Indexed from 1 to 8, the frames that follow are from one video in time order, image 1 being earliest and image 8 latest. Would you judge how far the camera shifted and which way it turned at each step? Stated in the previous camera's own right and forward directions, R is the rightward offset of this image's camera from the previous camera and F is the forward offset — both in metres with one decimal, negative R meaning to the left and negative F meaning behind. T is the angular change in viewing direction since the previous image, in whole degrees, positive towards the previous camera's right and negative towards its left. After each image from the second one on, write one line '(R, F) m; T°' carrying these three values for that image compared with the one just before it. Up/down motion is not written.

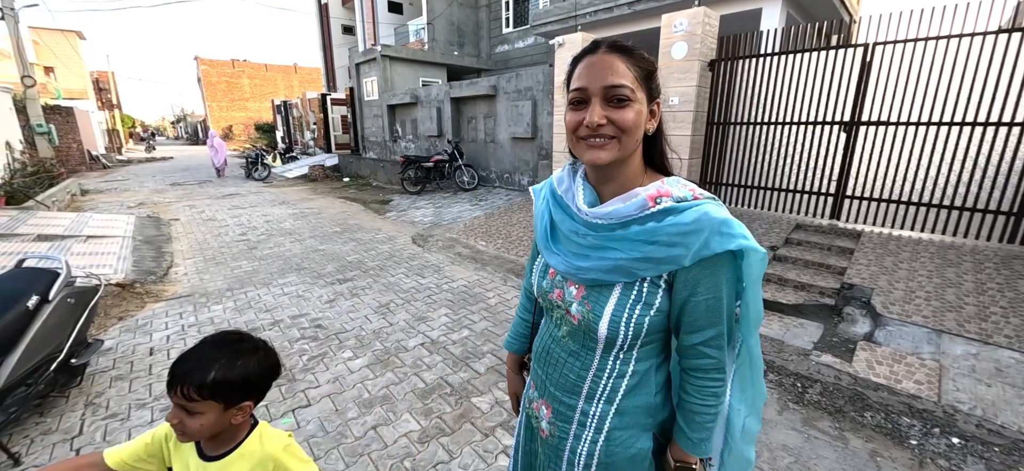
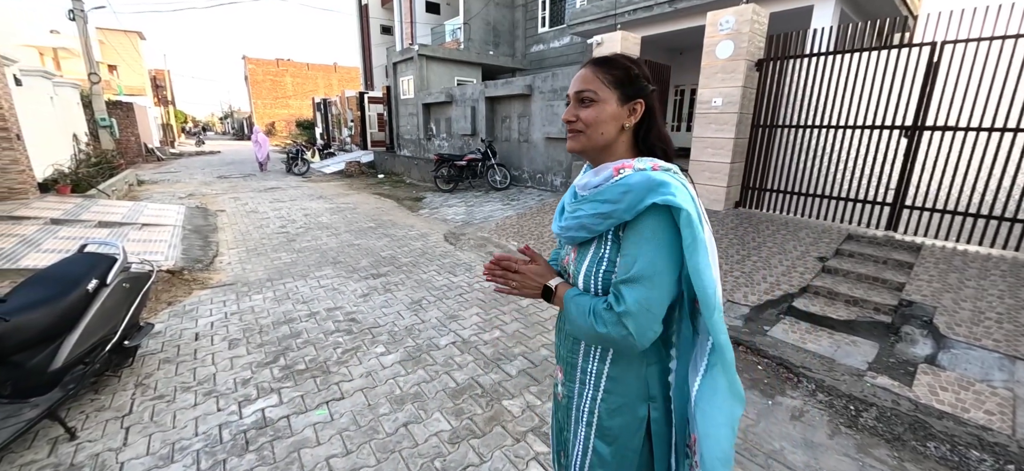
(-0.1, 0.0) m; -4°
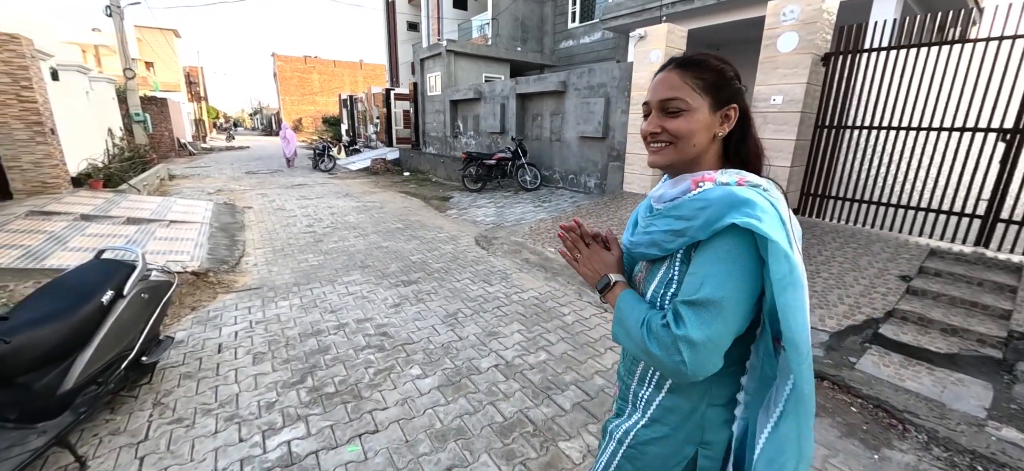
(-0.2, +0.3) m; -3°
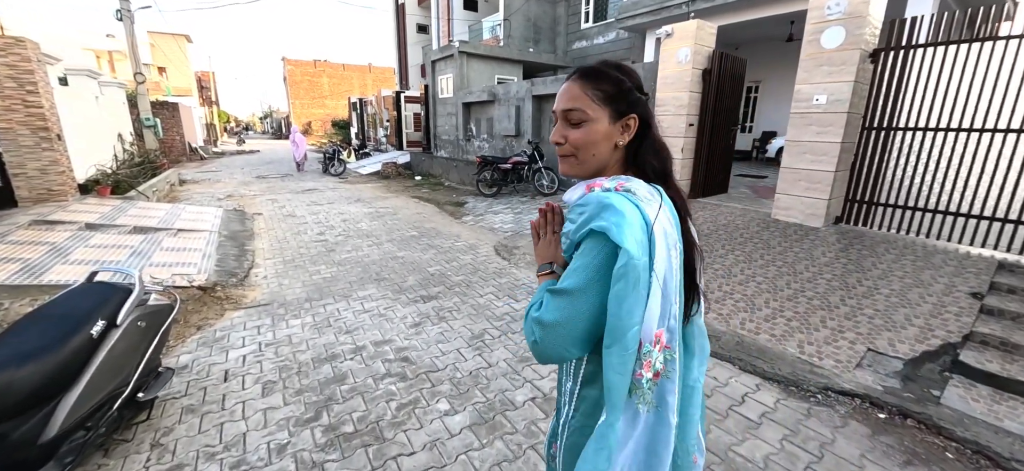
(-0.2, +0.3) m; -1°
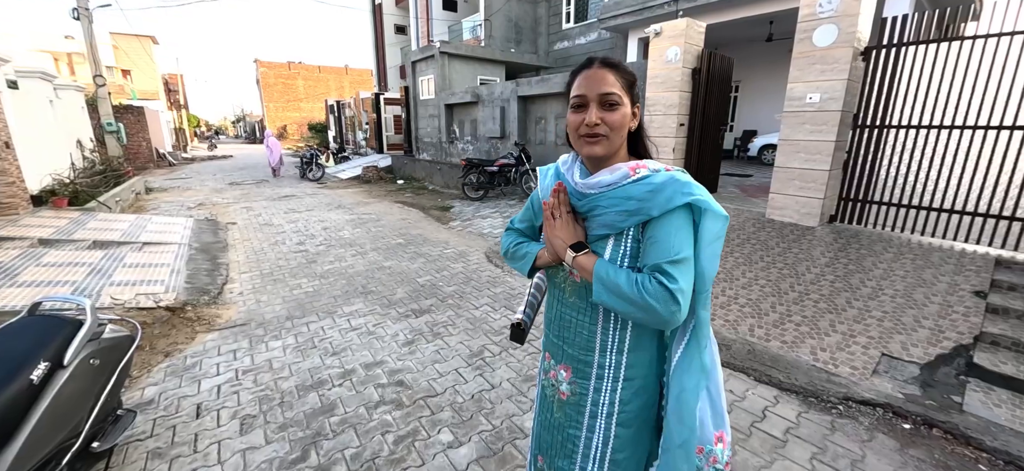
(-0.1, +0.2) m; +3°
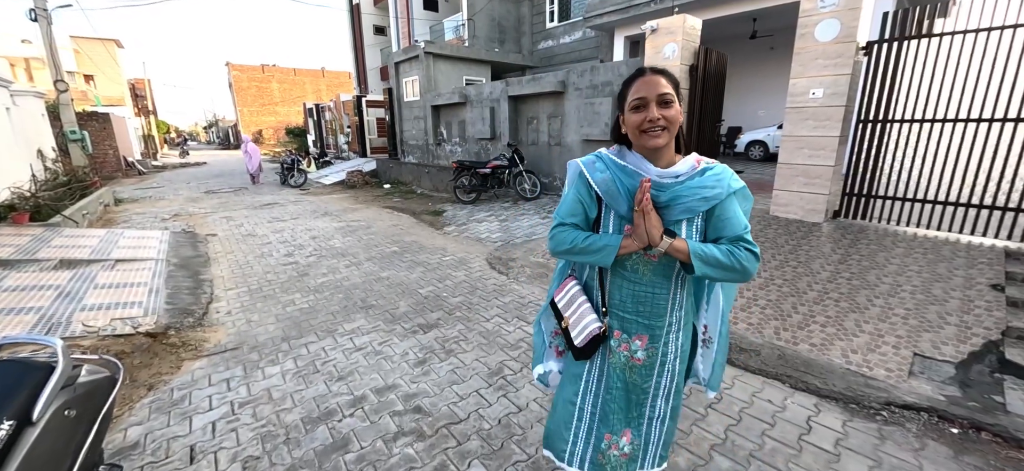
(-0.2, +0.2) m; +2°
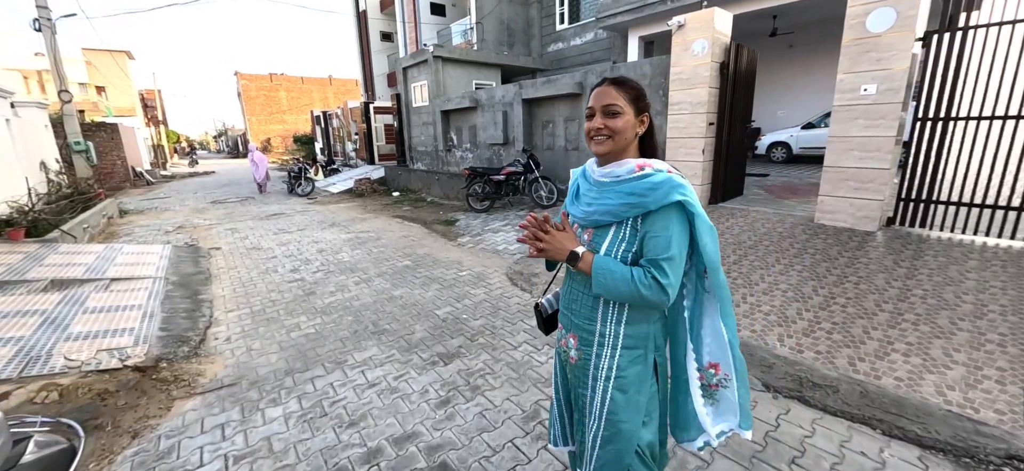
(-0.2, +0.3) m; -1°
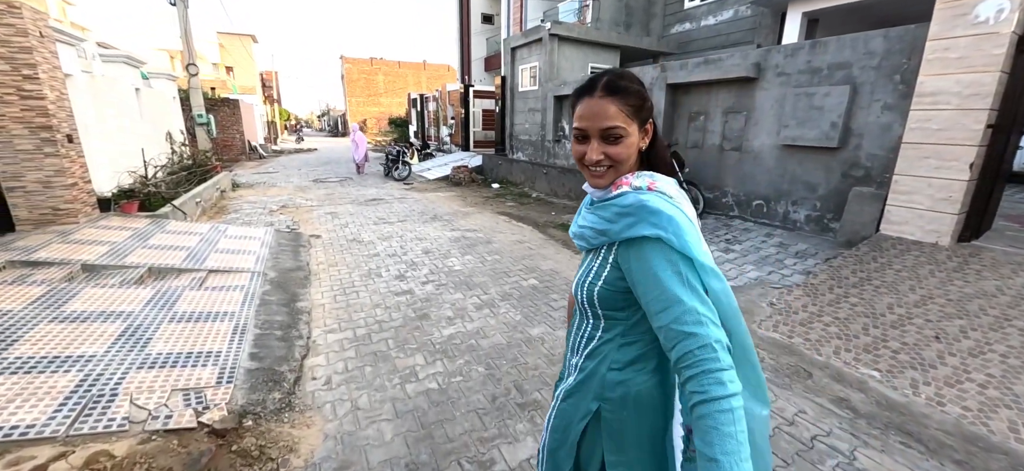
(-0.9, +1.0) m; -10°
